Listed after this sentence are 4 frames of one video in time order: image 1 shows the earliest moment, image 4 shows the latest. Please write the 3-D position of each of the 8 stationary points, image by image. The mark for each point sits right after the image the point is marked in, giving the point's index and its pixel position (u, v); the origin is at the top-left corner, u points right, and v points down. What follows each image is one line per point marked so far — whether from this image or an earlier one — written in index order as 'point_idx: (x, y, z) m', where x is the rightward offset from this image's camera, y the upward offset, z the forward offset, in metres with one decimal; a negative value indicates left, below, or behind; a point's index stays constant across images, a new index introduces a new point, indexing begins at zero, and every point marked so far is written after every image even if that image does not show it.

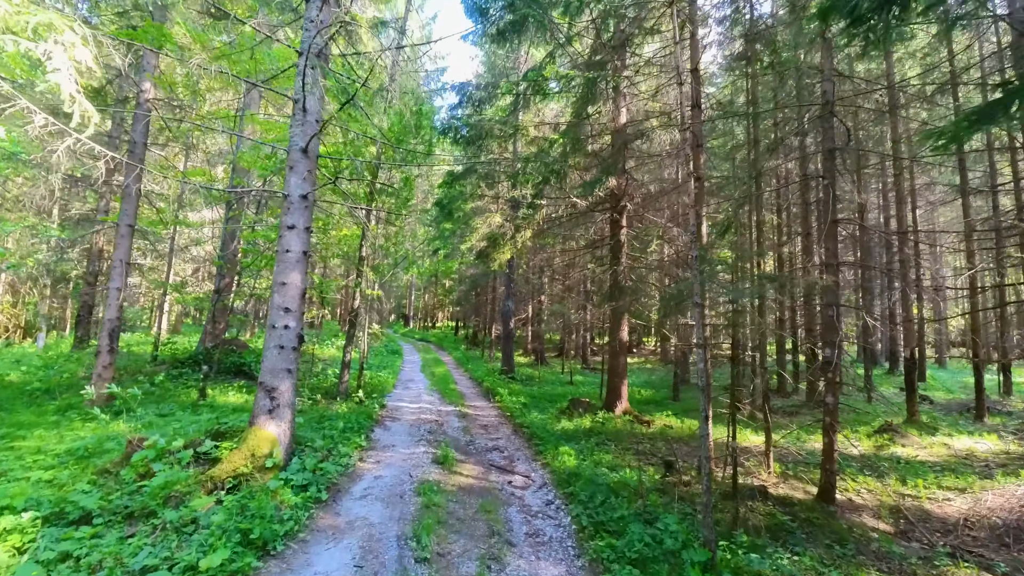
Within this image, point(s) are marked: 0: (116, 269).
0: (-6.7, +0.3, +9.3) m
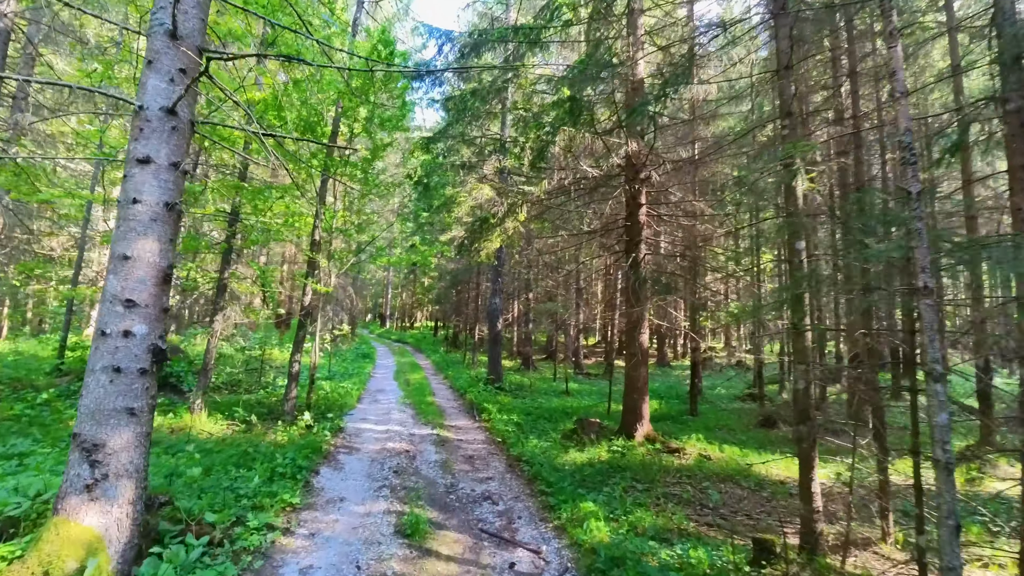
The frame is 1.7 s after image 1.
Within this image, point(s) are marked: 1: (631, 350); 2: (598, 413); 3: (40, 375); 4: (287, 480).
0: (-6.7, +0.5, +6.6) m
1: (+2.0, -1.0, +9.3) m
2: (+1.8, -2.7, +11.8) m
3: (-9.4, -1.7, +10.9) m
4: (-2.5, -2.1, +6.2) m
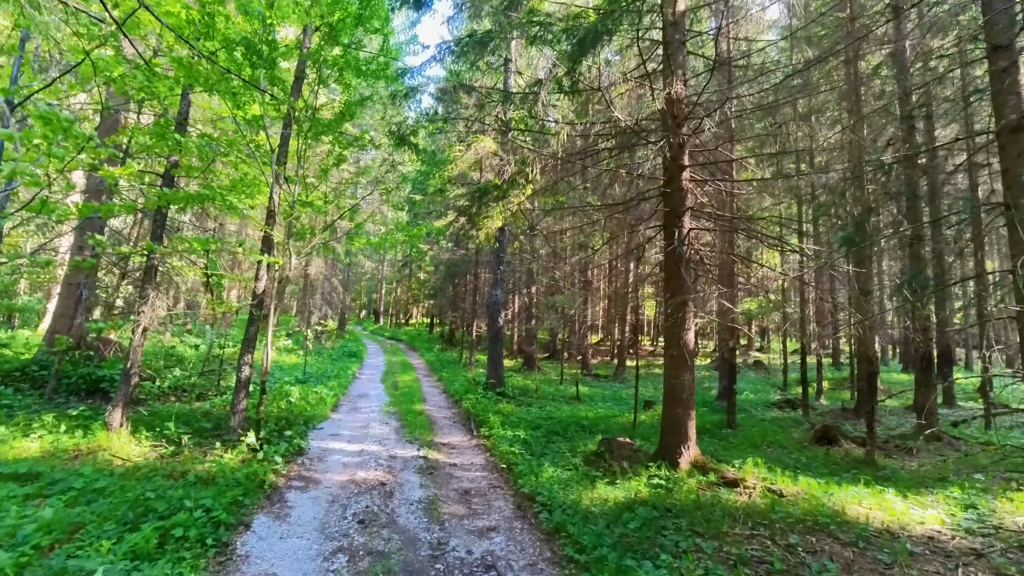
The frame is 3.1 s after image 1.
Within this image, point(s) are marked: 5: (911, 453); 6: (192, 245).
0: (-6.6, +0.7, +4.5) m
1: (+2.1, -0.8, +7.2) m
2: (+1.9, -2.5, +9.7) m
3: (-9.3, -1.4, +8.8) m
4: (-2.4, -1.9, +4.1) m
5: (+6.6, -2.7, +9.1) m
6: (-4.5, +0.6, +7.8) m
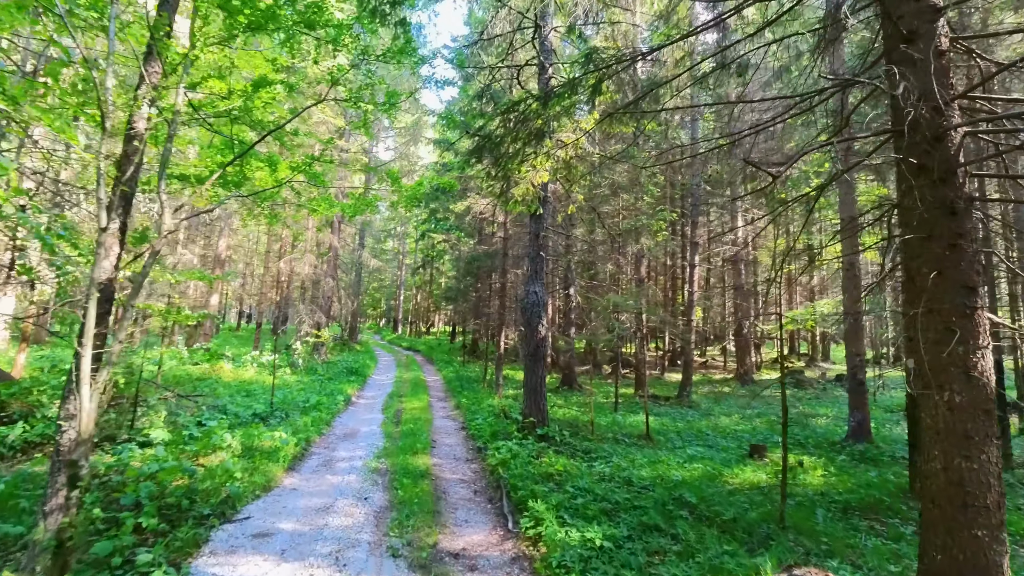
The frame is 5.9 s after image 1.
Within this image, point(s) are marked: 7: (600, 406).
0: (-6.2, +0.9, +1.0) m
1: (+2.6, -0.6, +3.3) m
2: (+2.5, -2.3, +5.8) m
3: (-8.7, -1.4, +5.3) m
4: (-2.0, -1.7, +0.3) m
5: (+7.2, -2.5, +4.9) m
6: (-4.0, +0.7, +4.2) m
7: (+2.2, -2.9, +13.5) m
